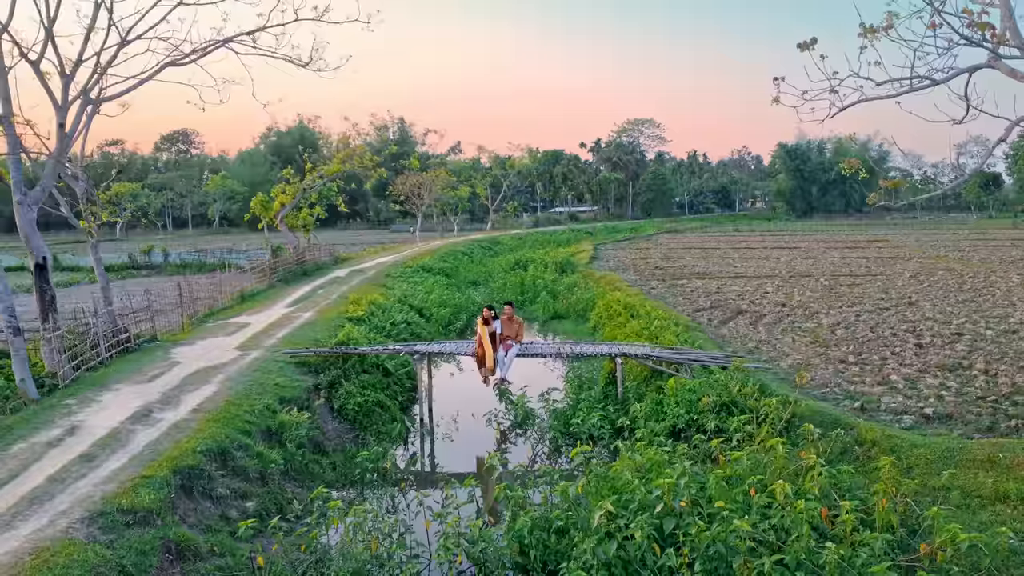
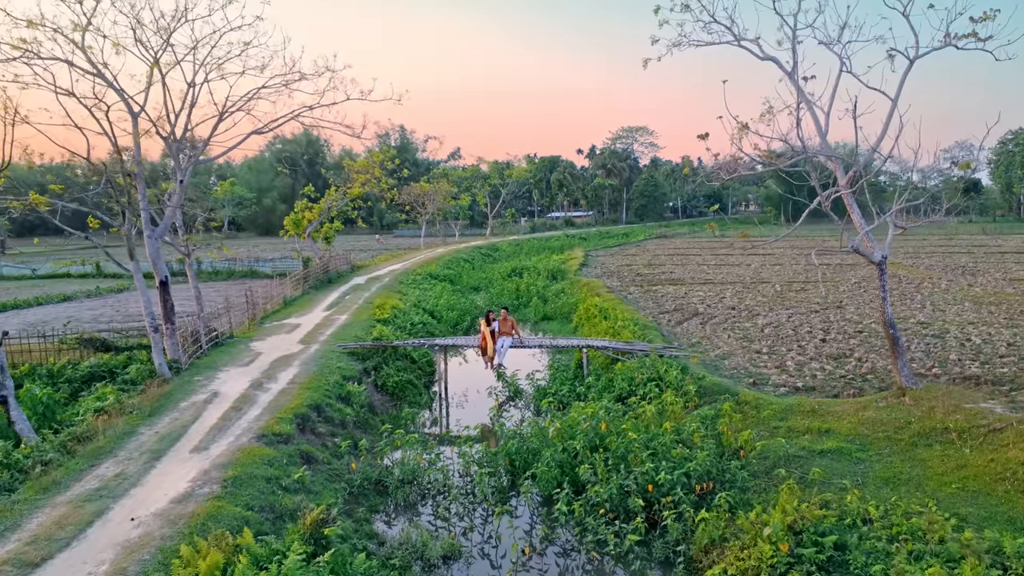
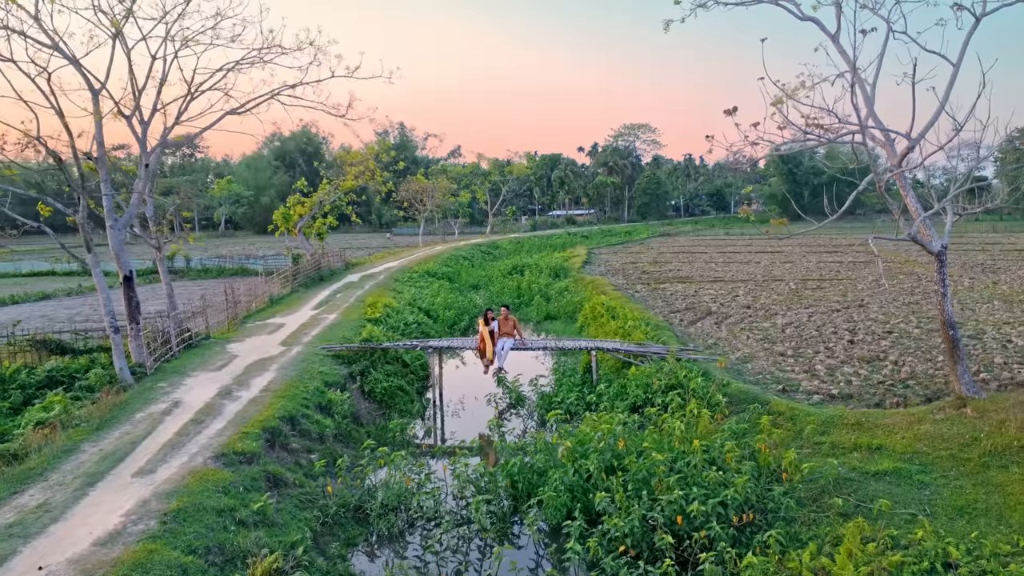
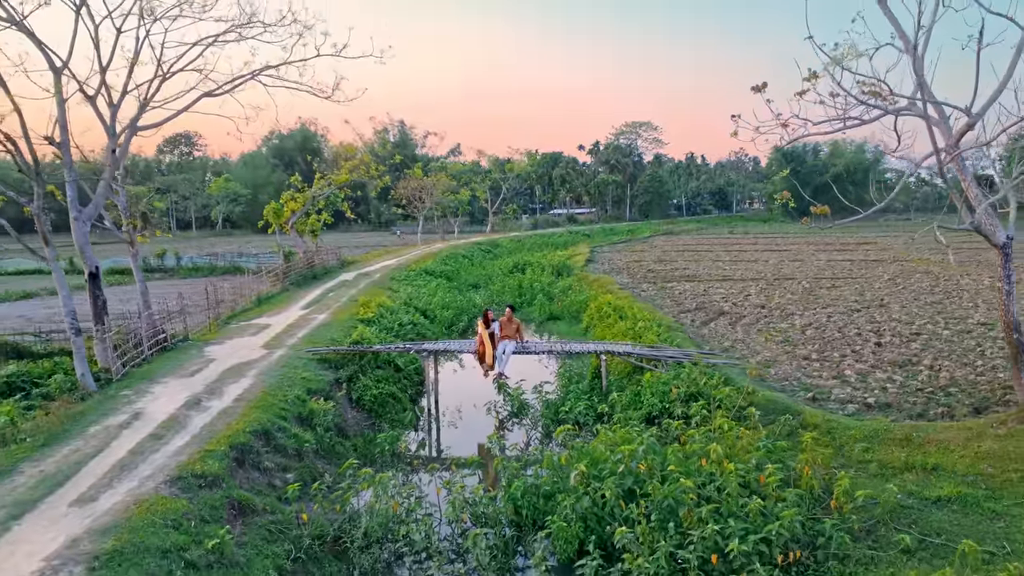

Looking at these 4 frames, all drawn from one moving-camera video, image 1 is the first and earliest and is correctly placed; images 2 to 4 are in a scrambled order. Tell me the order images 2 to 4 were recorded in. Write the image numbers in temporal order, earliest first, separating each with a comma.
4, 3, 2
